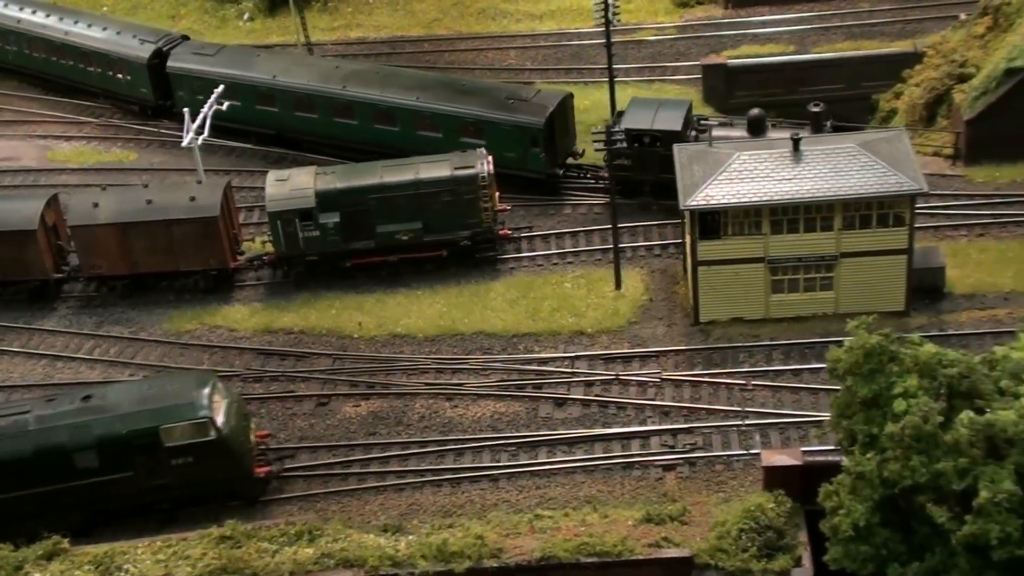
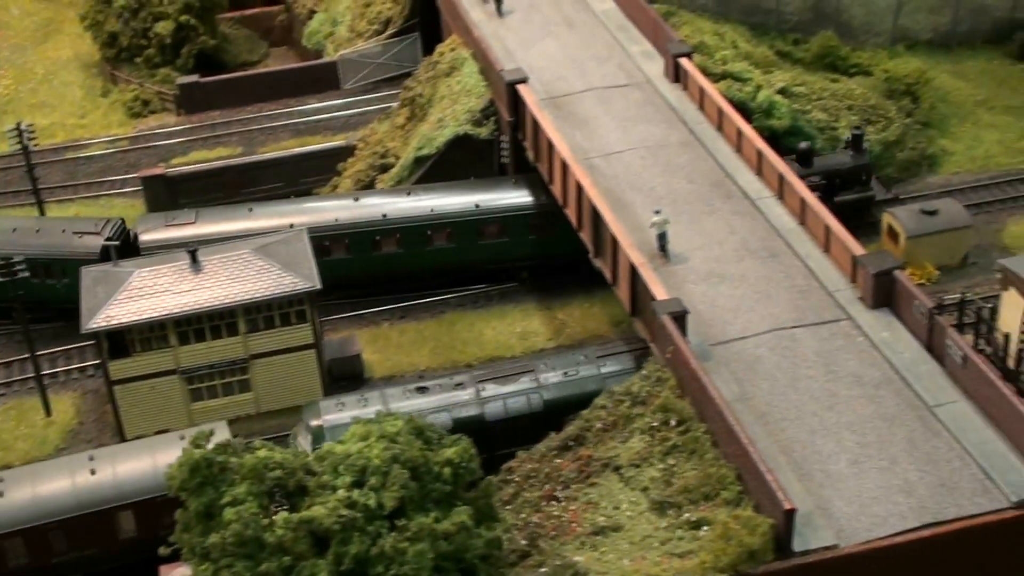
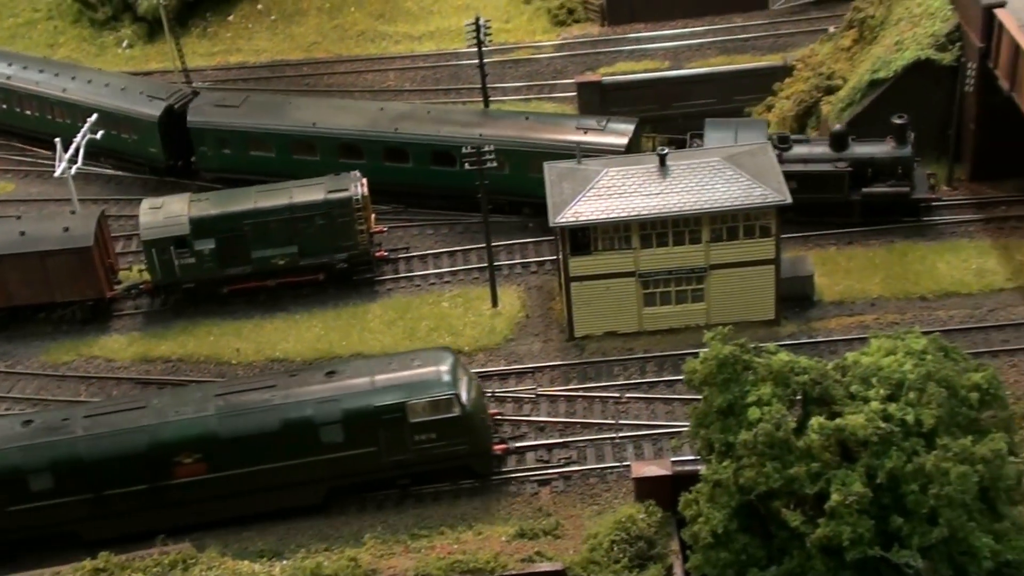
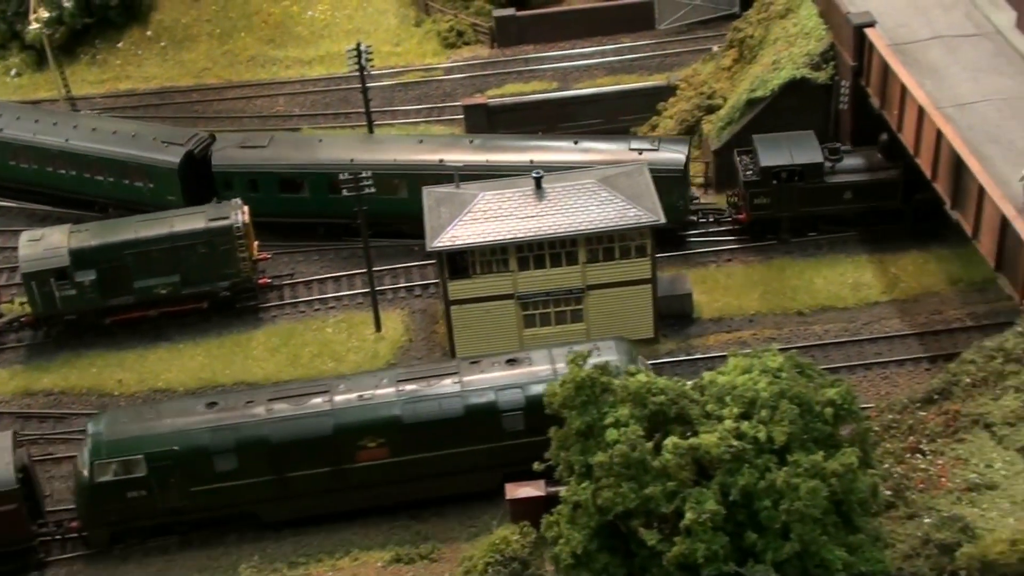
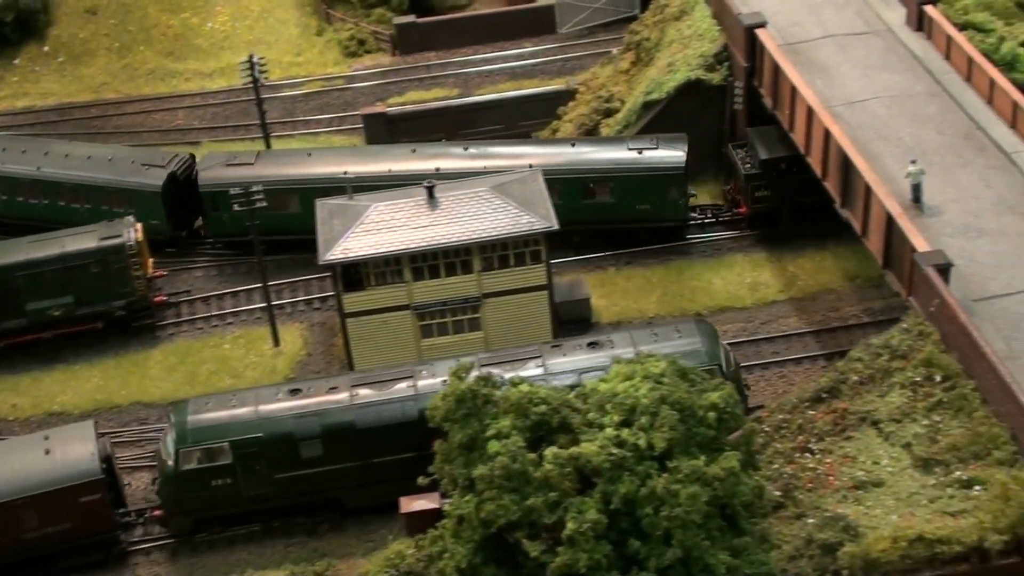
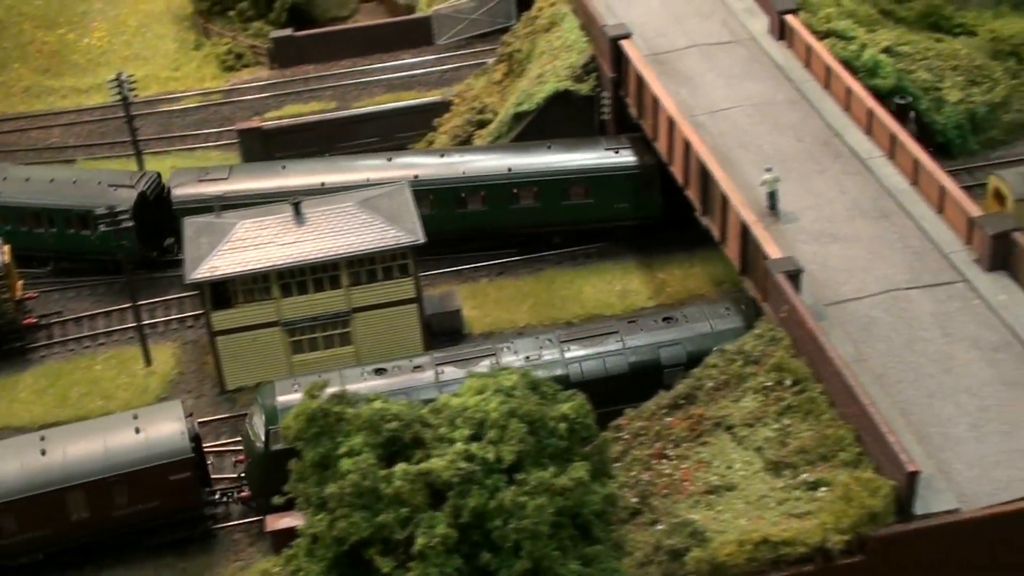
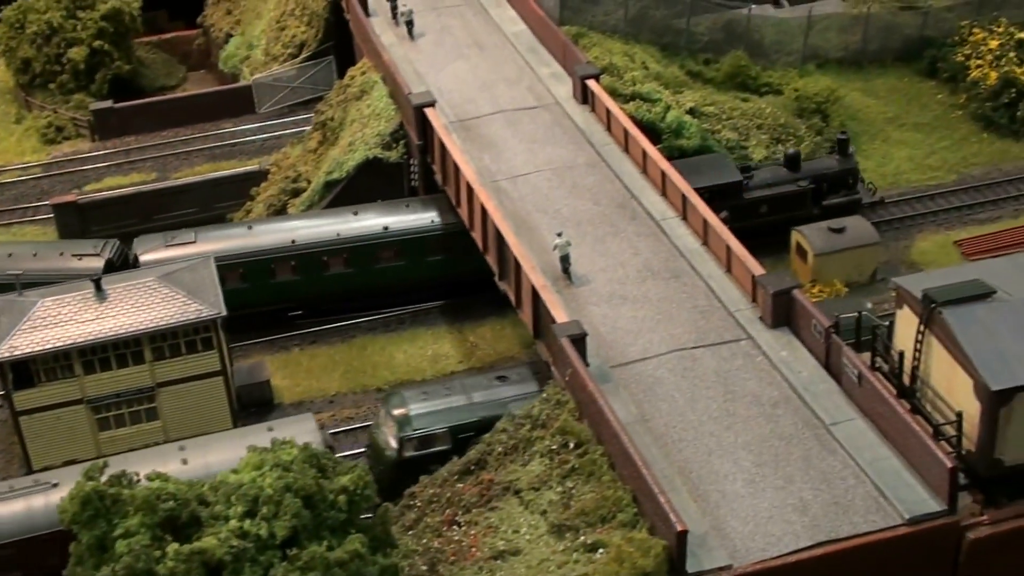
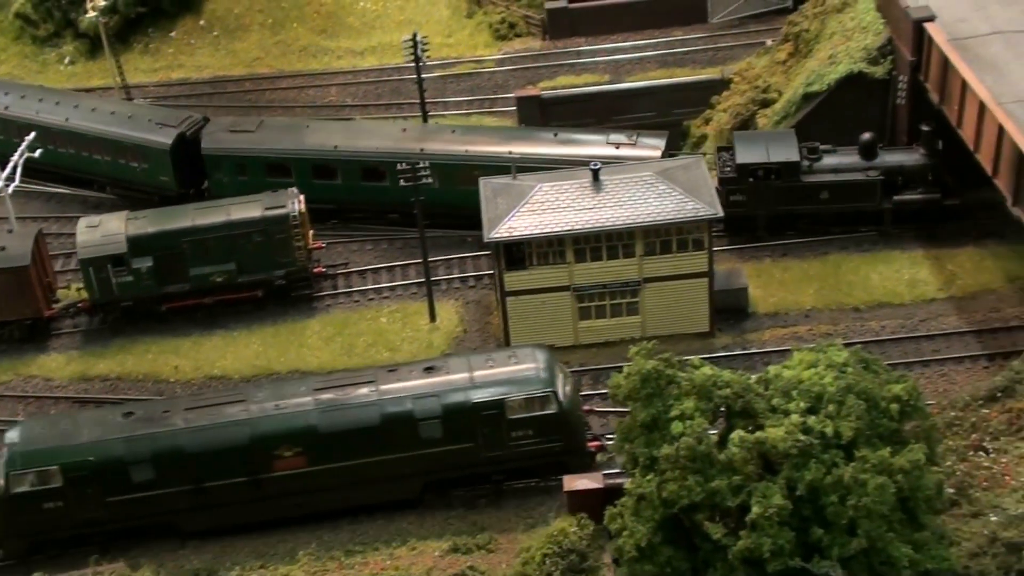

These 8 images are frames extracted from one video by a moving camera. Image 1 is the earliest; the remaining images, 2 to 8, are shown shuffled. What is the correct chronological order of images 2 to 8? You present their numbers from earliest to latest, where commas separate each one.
3, 8, 4, 5, 6, 2, 7
